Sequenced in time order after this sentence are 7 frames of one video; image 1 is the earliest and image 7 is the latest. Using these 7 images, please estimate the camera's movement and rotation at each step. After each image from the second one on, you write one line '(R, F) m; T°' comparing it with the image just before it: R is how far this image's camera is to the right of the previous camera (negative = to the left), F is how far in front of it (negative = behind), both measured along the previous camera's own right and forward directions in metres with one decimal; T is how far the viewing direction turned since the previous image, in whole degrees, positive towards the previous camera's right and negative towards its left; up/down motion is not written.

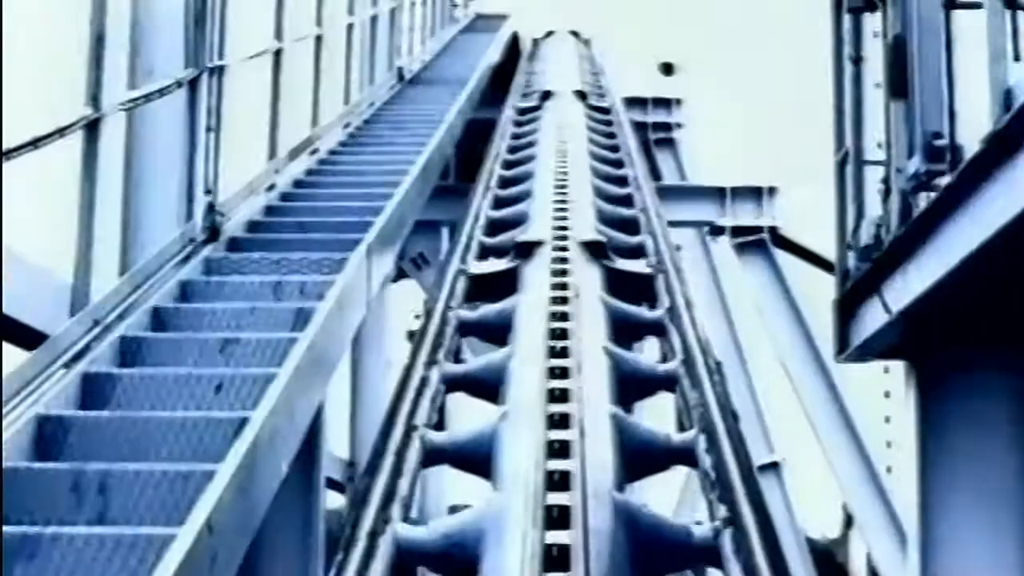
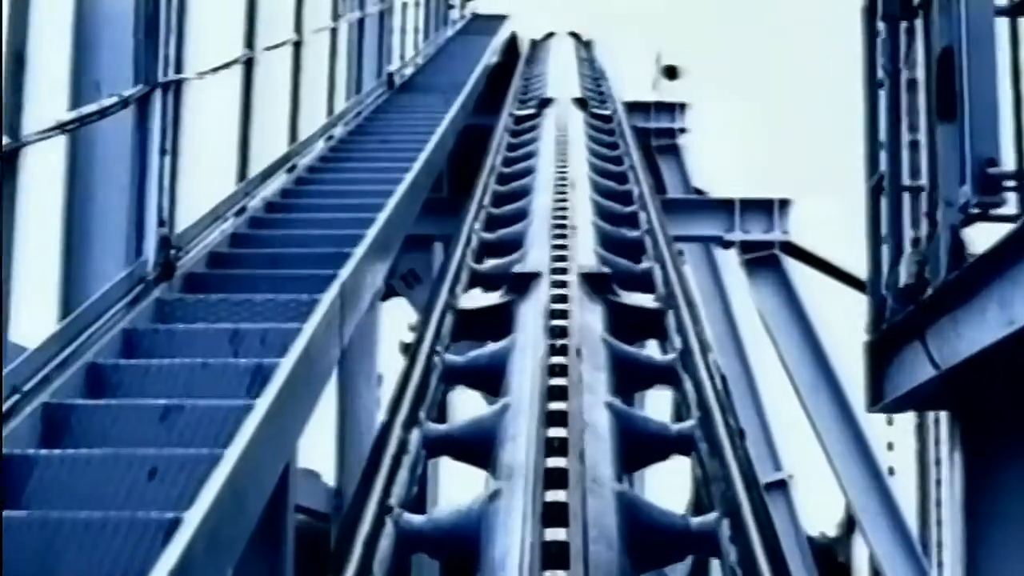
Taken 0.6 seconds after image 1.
(0.0, +0.4) m; 0°
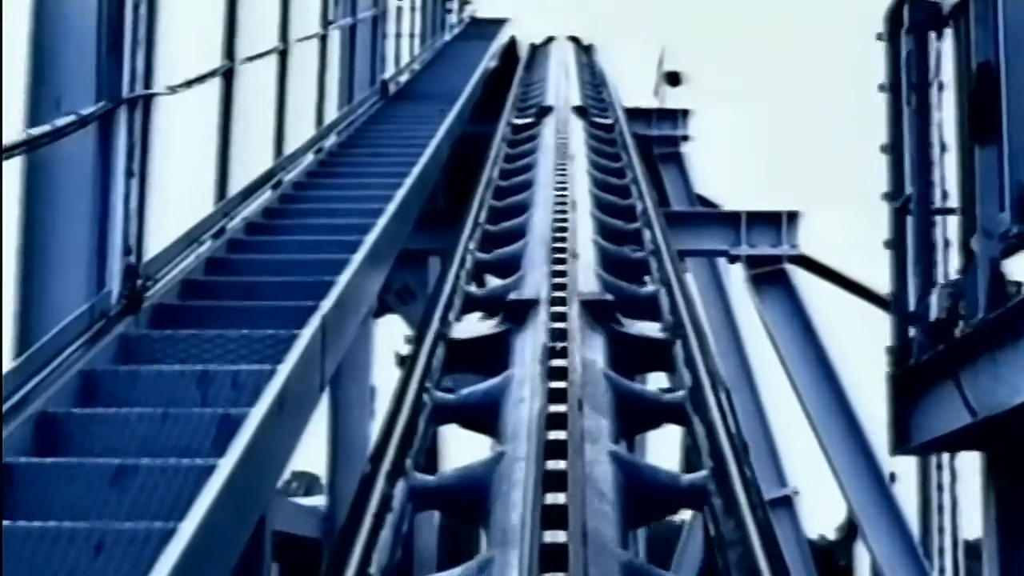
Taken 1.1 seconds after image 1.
(0.0, +0.3) m; 0°
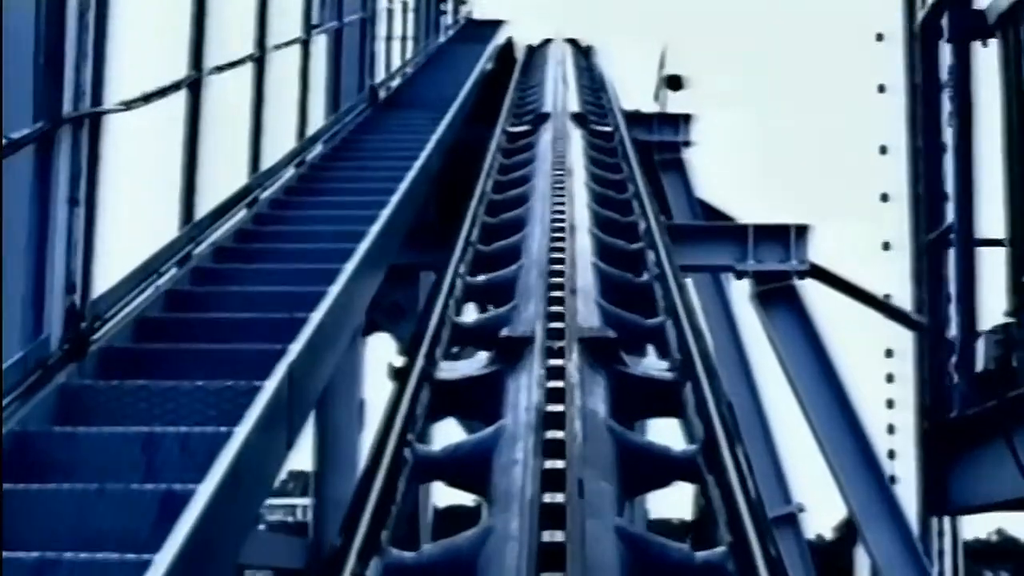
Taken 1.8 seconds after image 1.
(0.0, +0.3) m; 0°
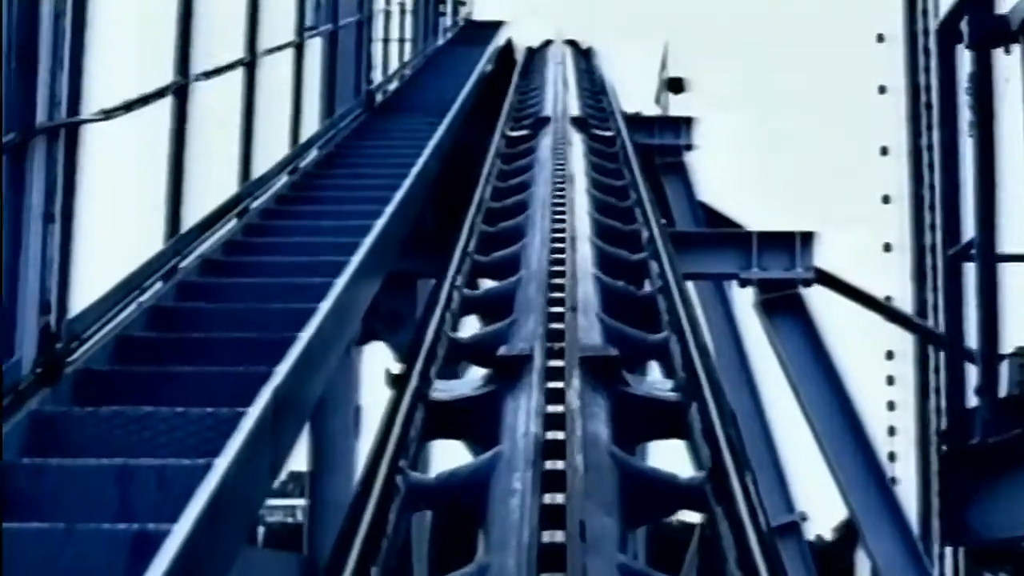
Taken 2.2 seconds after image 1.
(0.0, +0.1) m; 0°
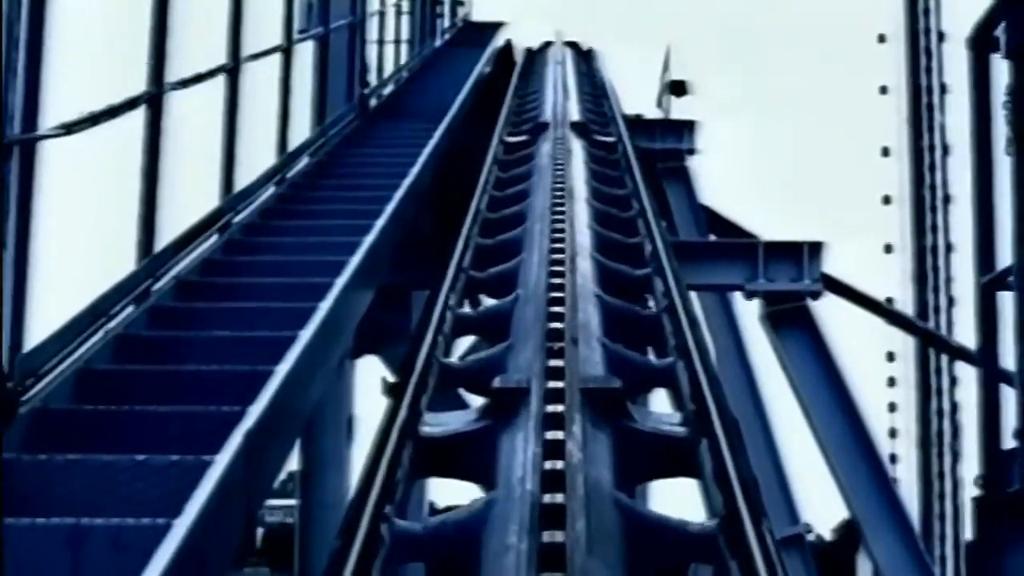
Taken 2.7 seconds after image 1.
(0.0, +0.2) m; 0°
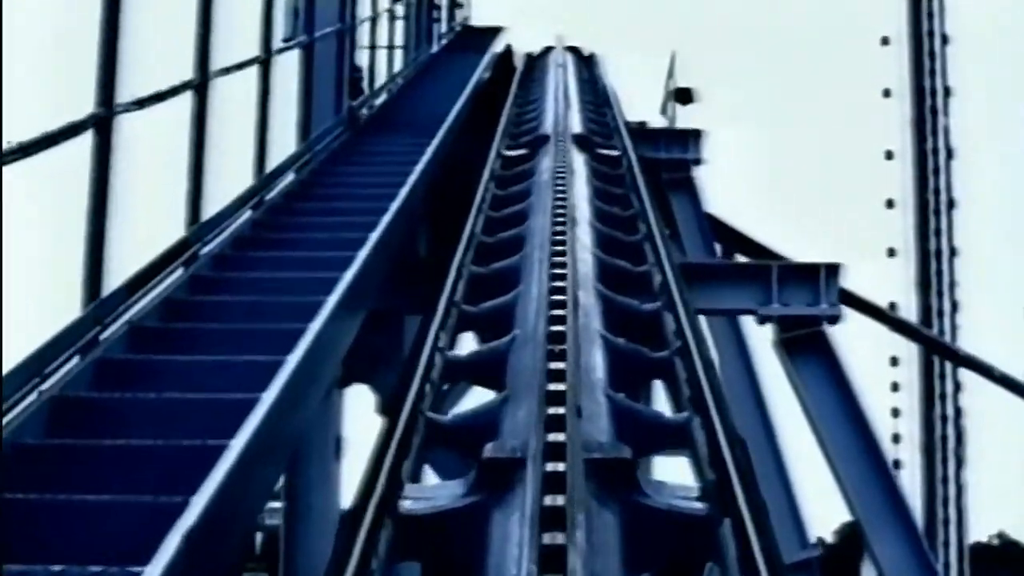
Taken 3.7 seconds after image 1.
(0.0, +0.4) m; 0°
